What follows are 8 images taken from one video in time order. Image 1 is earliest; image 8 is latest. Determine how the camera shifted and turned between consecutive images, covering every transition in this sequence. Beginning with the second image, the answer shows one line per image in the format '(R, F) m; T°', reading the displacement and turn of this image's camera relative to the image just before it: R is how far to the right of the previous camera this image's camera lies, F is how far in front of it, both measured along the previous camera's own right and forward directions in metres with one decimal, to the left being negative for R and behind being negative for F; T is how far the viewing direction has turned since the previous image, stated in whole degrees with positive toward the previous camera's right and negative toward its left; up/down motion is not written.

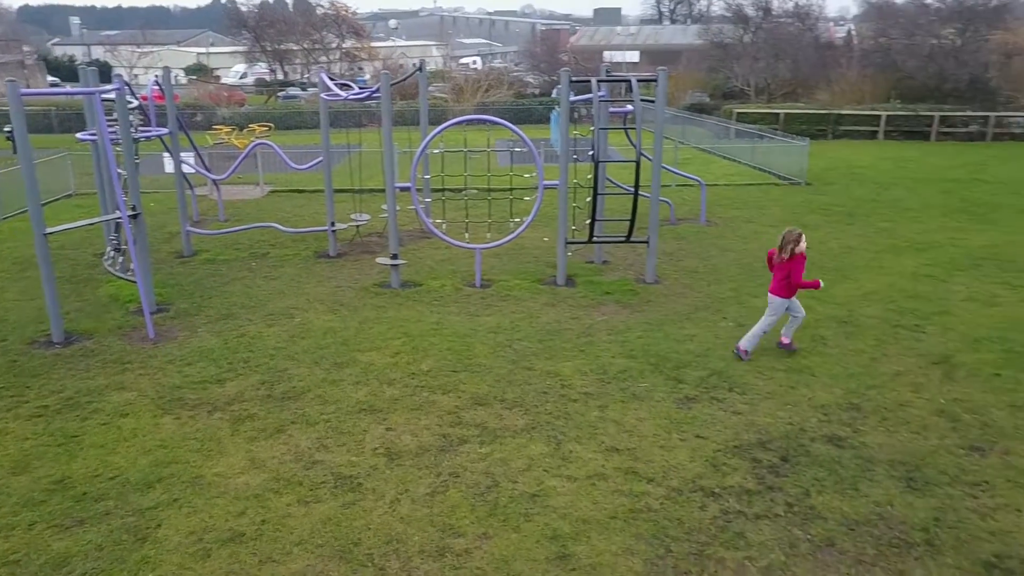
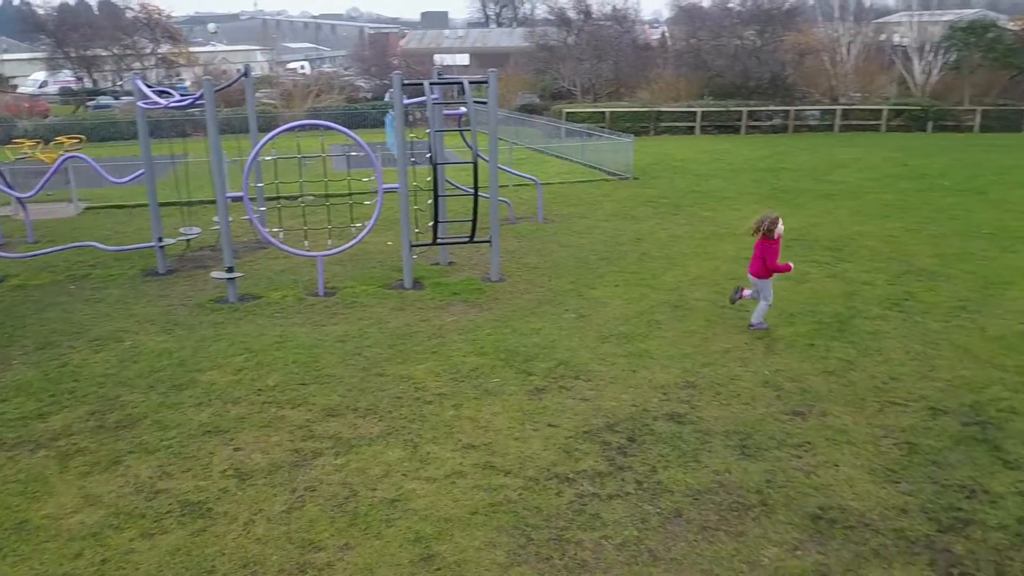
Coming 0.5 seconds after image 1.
(+0.2, -0.1) m; +9°
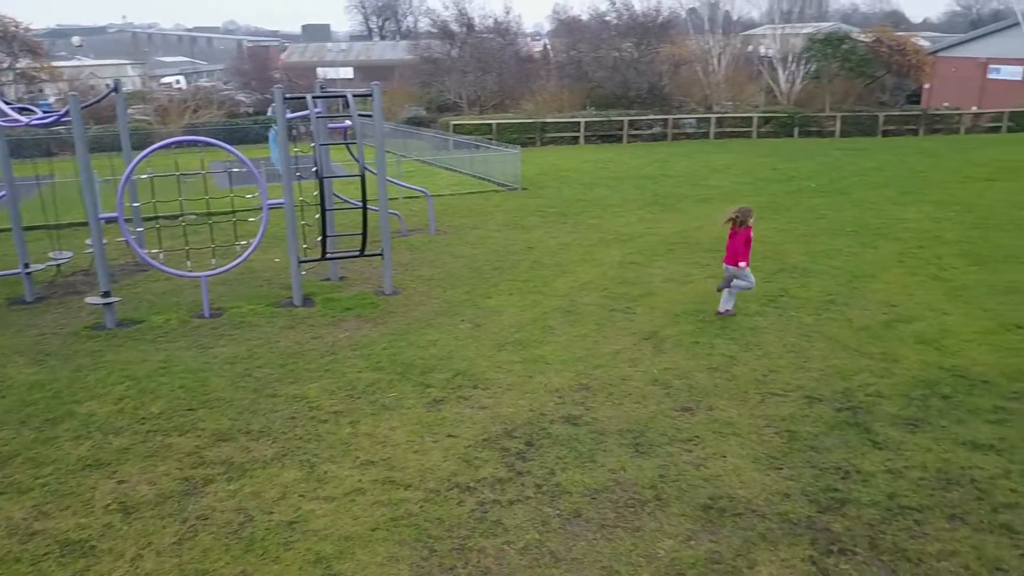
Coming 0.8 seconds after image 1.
(0.0, 0.0) m; +7°
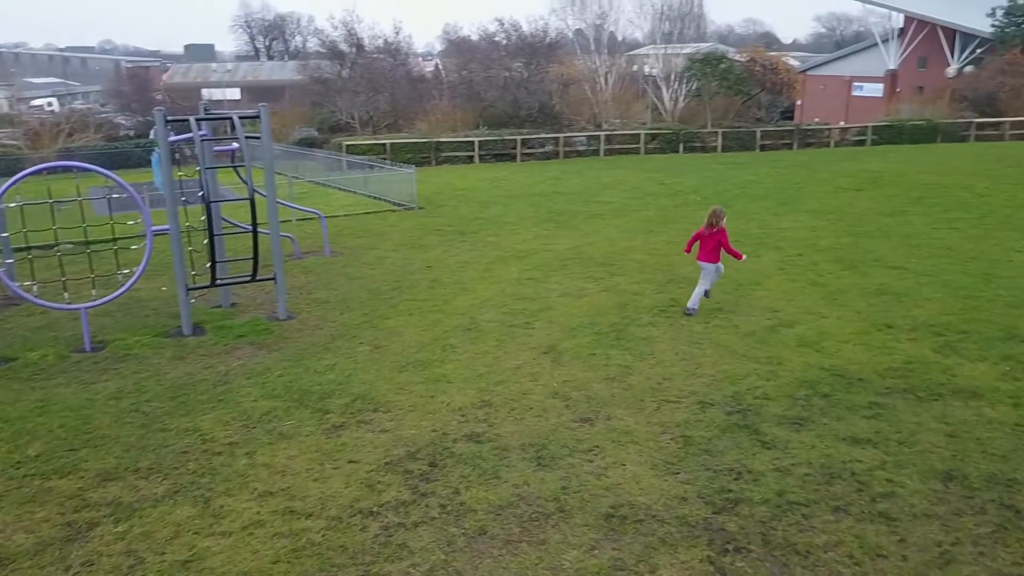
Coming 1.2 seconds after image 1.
(0.0, 0.0) m; +7°
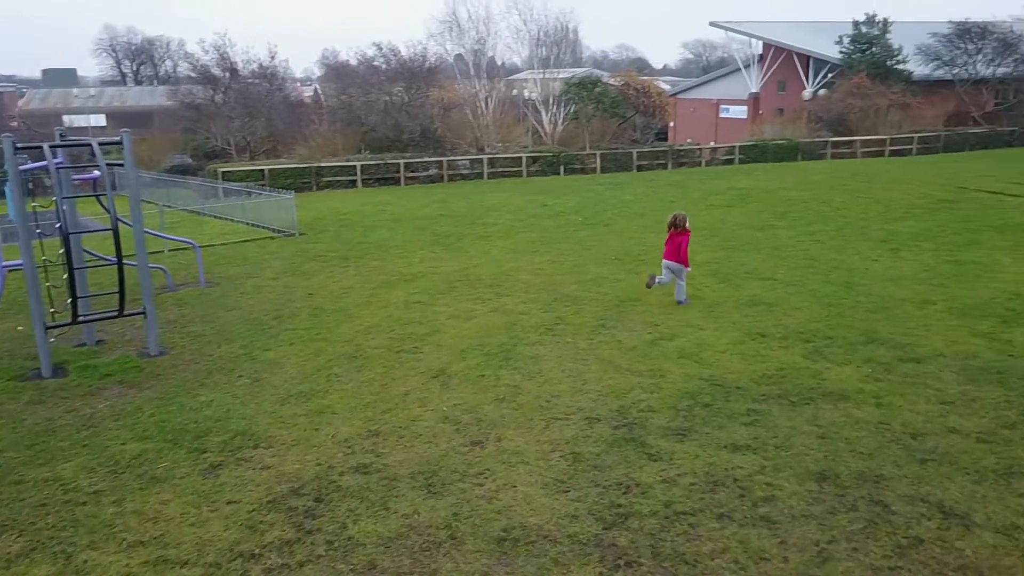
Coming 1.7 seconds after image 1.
(0.0, 0.0) m; +8°
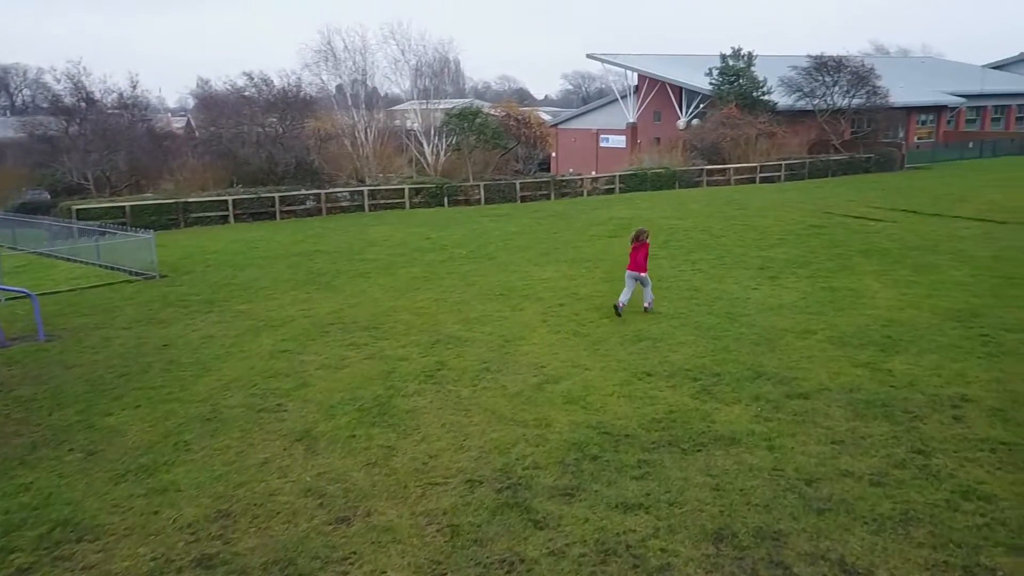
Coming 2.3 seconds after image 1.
(+0.1, +0.5) m; +8°
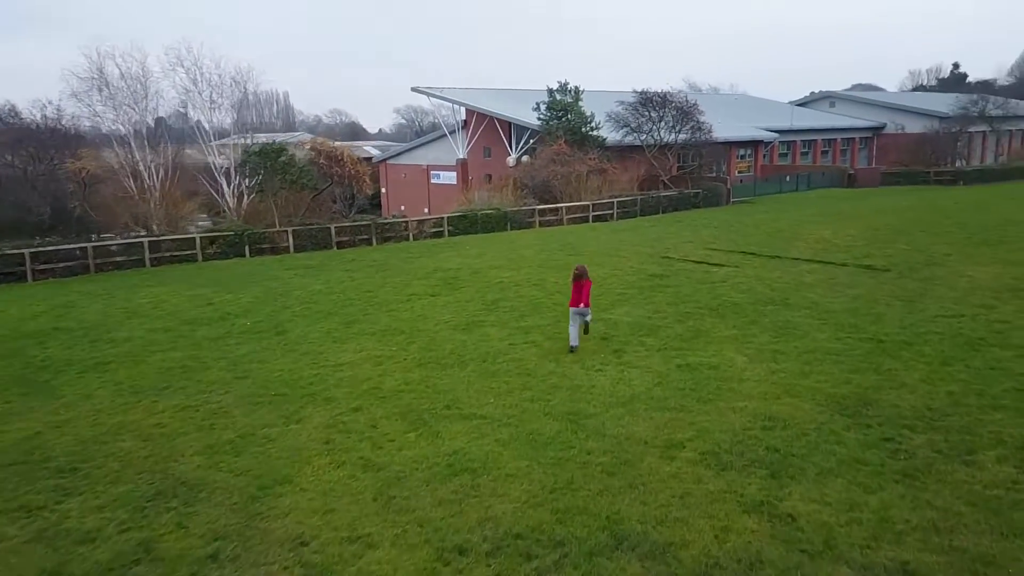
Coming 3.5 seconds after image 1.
(+0.6, +2.3) m; +11°
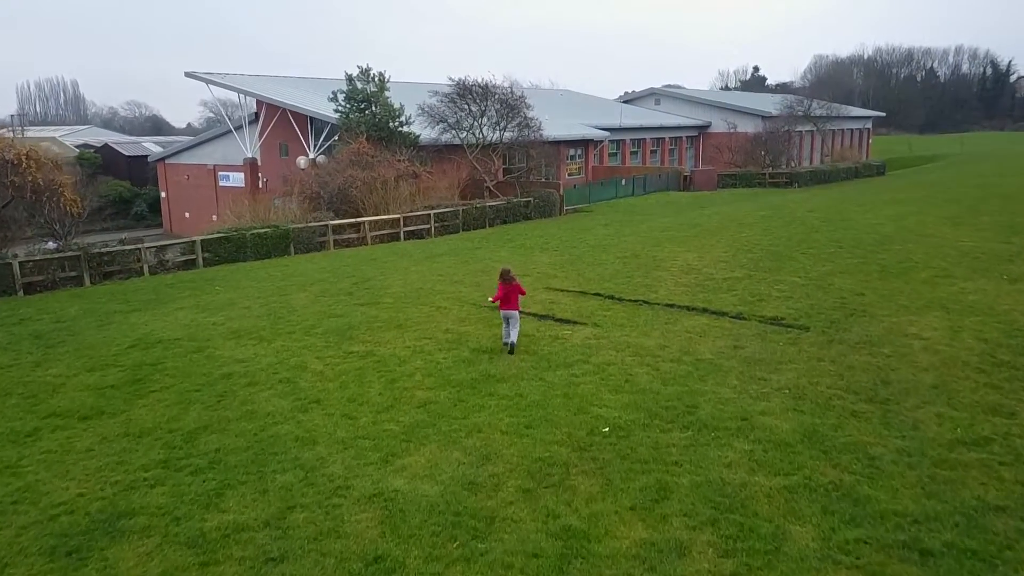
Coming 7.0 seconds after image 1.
(+1.0, +5.3) m; +12°
